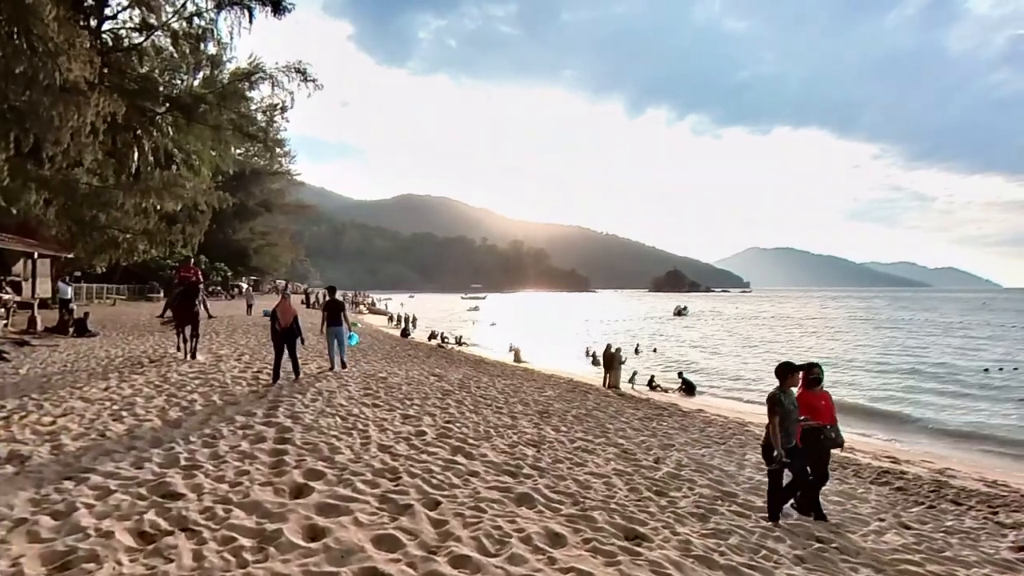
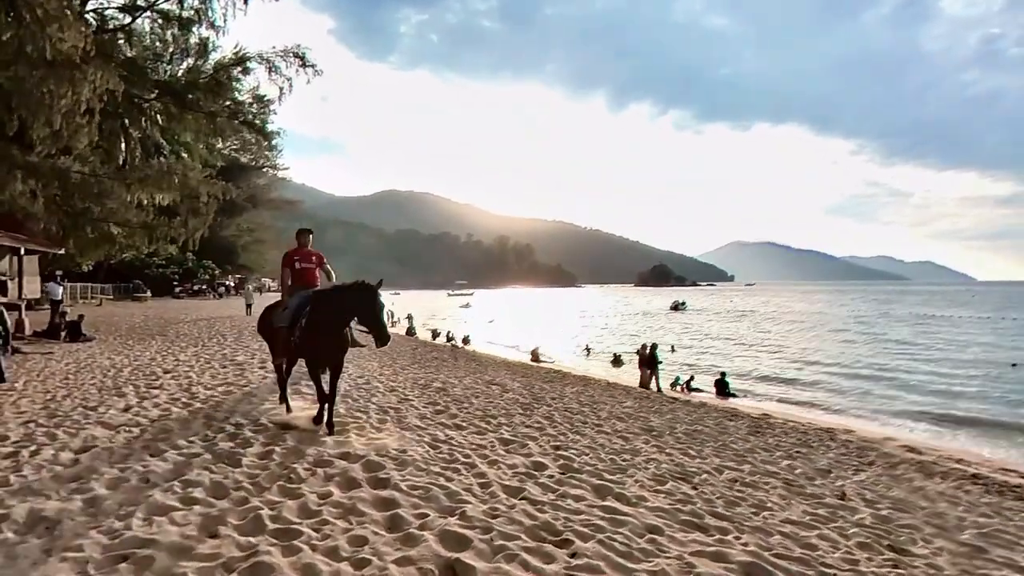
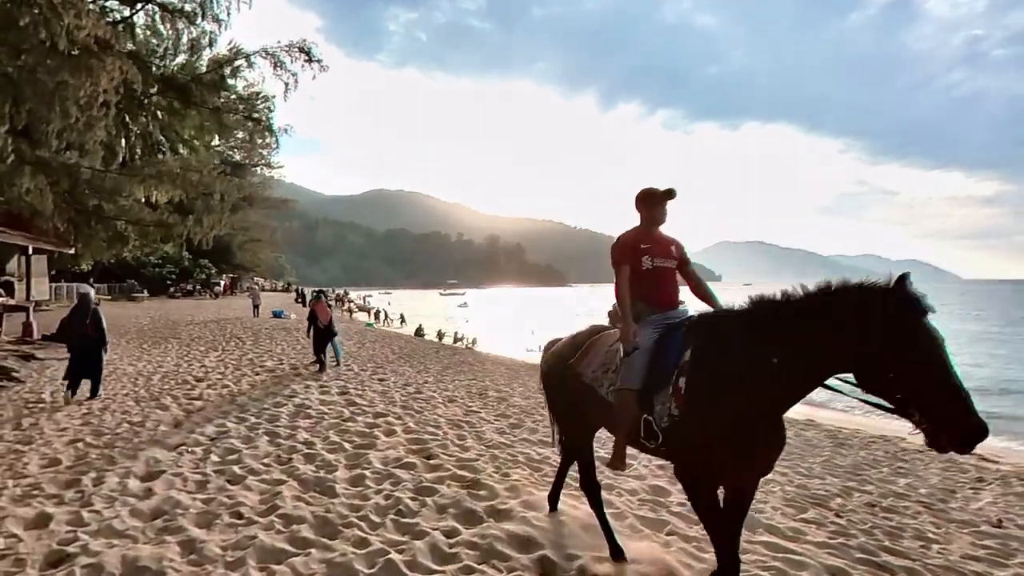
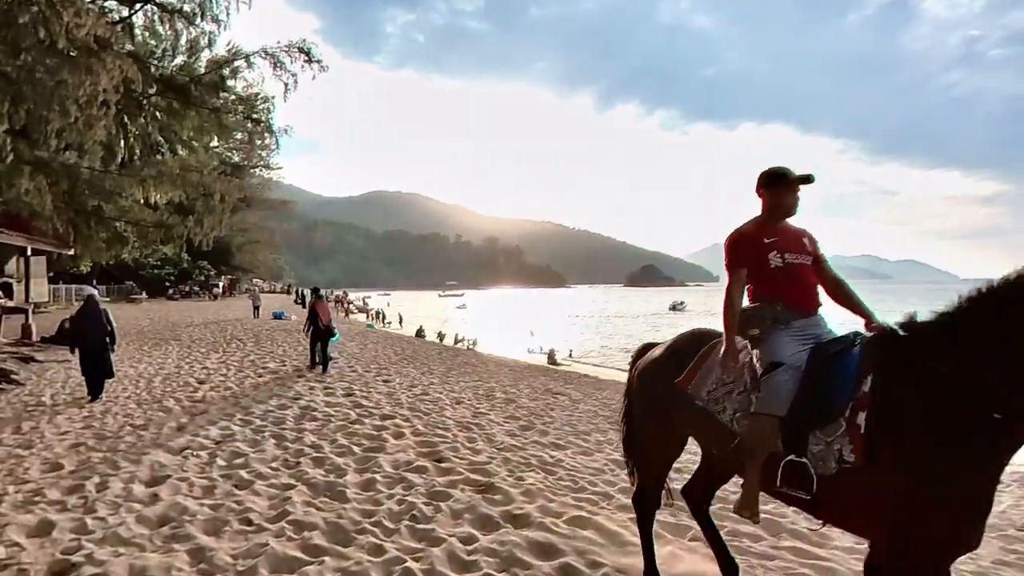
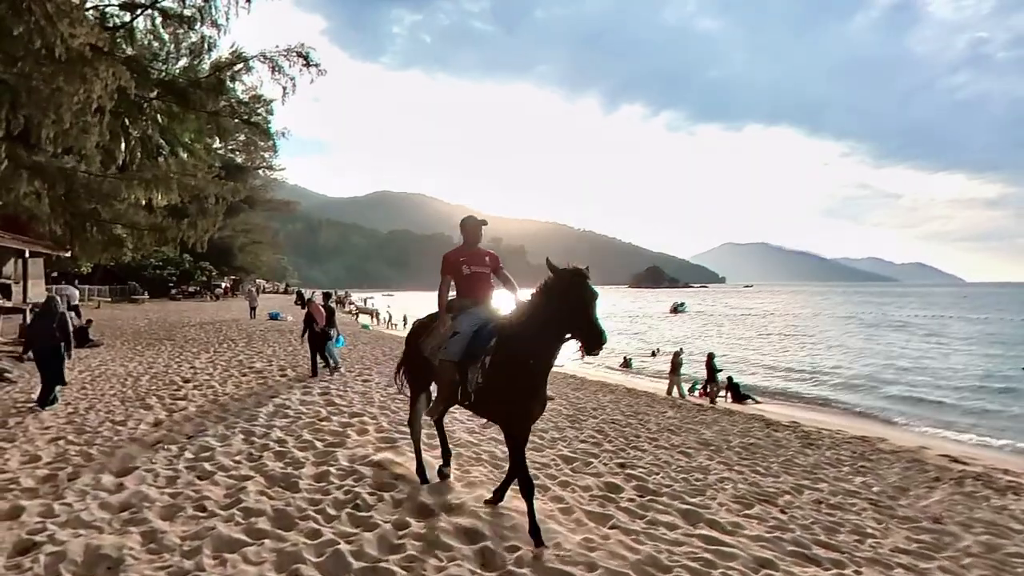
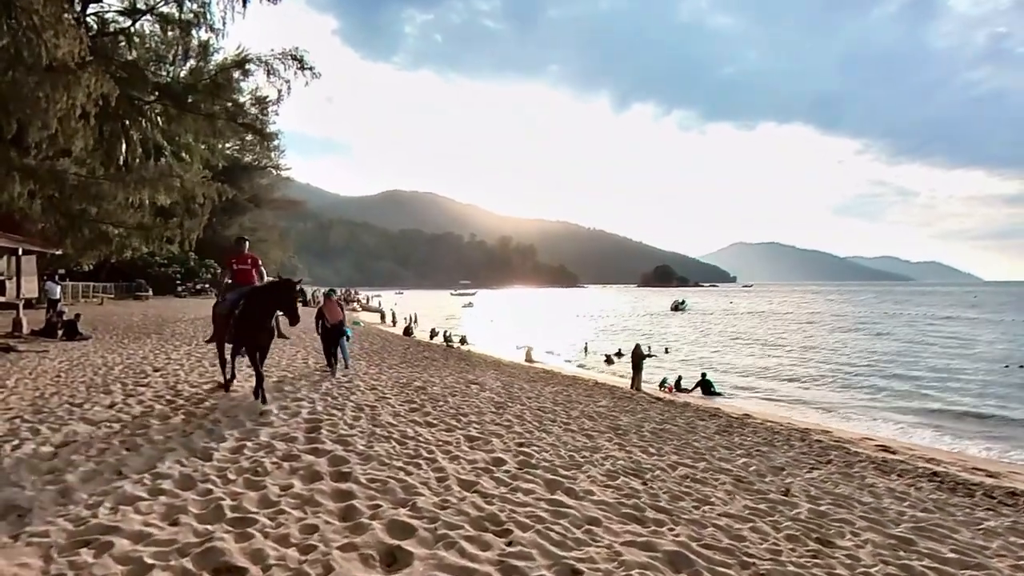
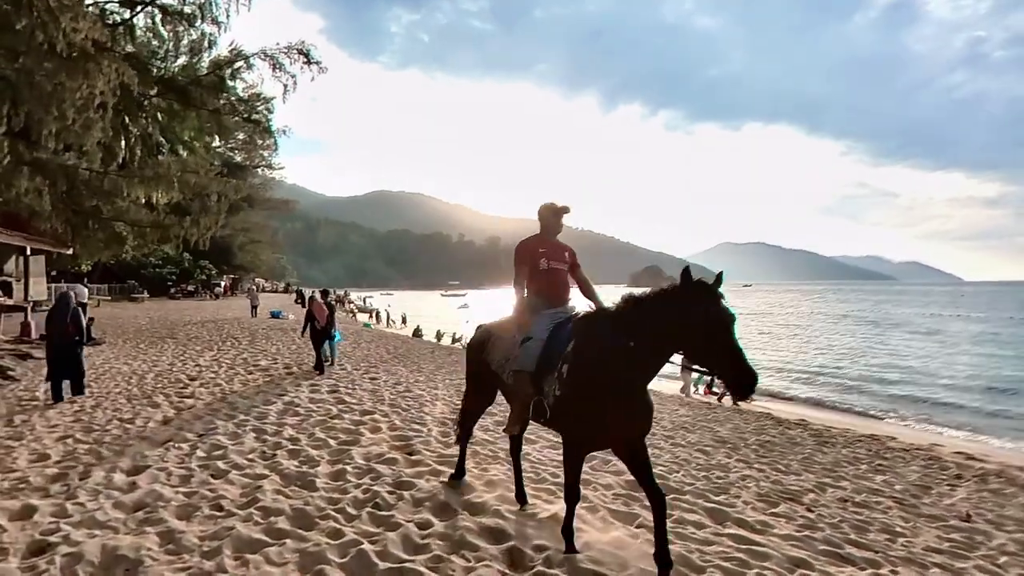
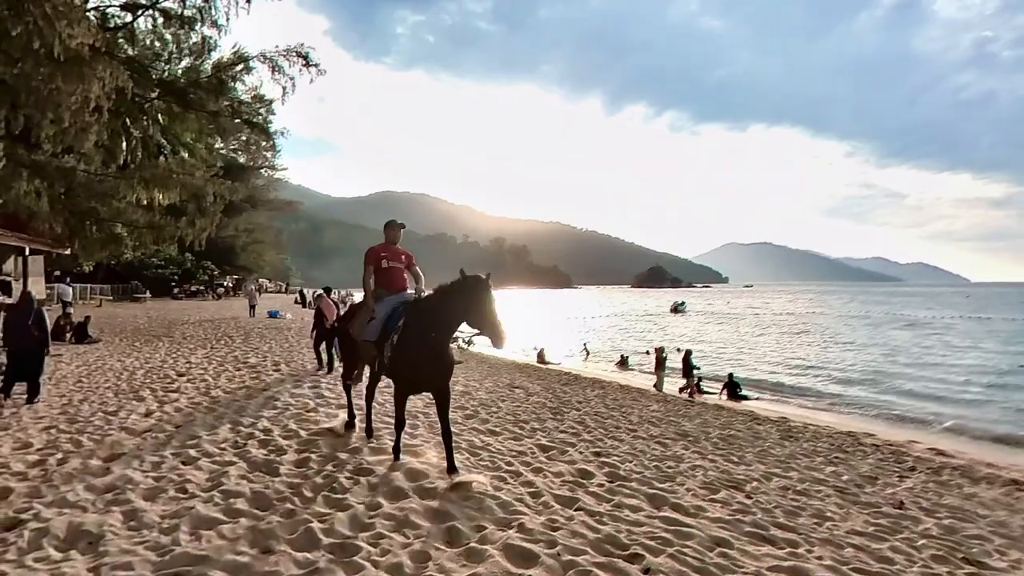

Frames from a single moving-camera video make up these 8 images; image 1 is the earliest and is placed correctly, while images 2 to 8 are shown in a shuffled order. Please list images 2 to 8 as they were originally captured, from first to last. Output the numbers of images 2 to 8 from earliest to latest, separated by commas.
6, 2, 8, 5, 7, 3, 4
